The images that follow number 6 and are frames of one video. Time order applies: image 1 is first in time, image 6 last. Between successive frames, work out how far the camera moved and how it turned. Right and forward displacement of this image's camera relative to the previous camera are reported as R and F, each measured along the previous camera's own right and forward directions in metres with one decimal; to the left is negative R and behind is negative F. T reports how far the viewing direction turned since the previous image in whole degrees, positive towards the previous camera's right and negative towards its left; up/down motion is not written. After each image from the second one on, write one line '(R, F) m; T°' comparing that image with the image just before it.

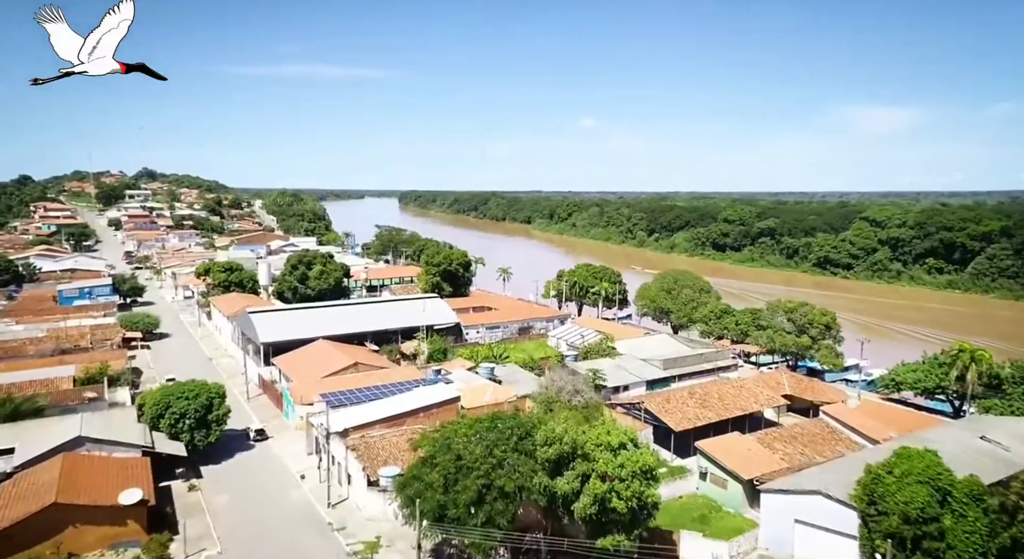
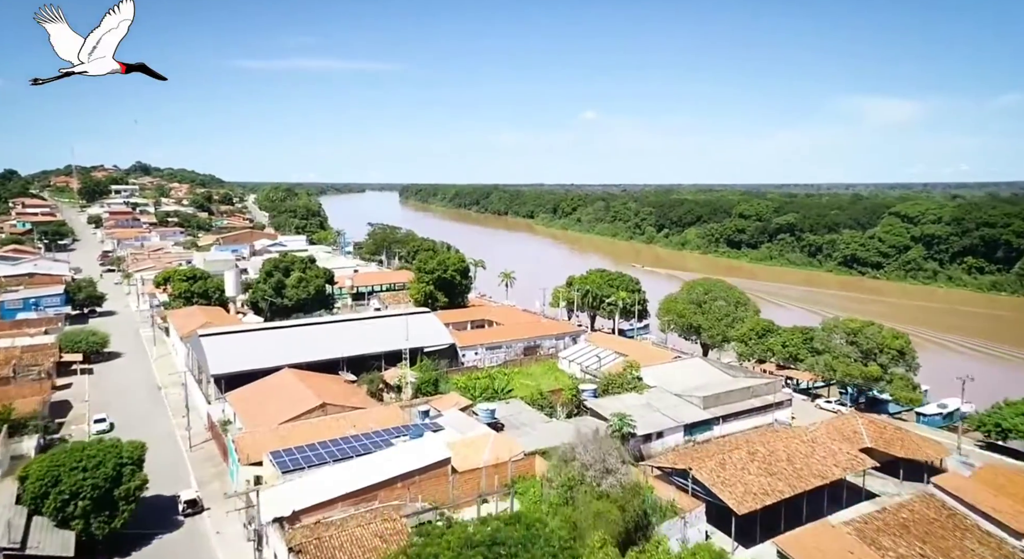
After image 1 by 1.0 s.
(-0.1, +3.9) m; 0°
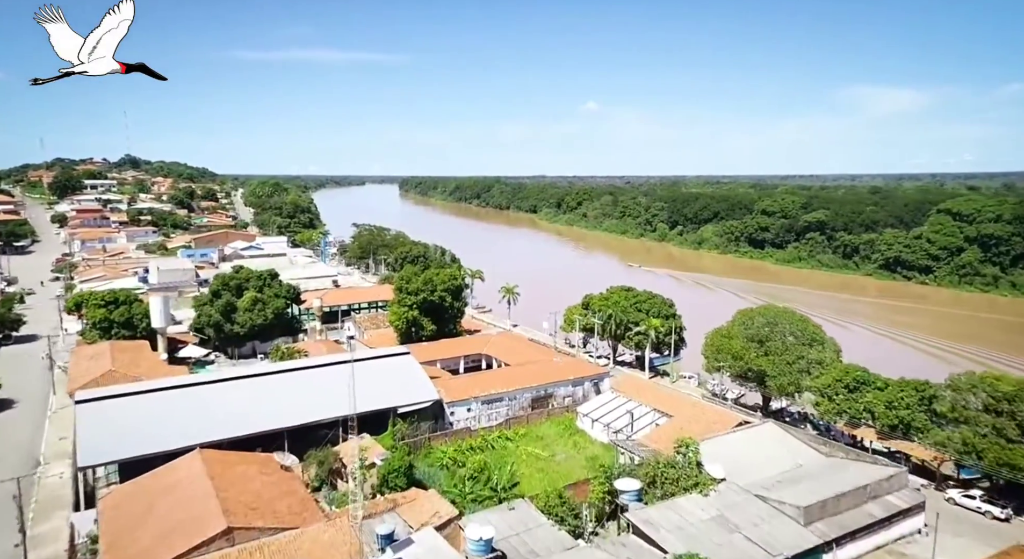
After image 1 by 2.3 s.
(-0.1, +5.6) m; 0°
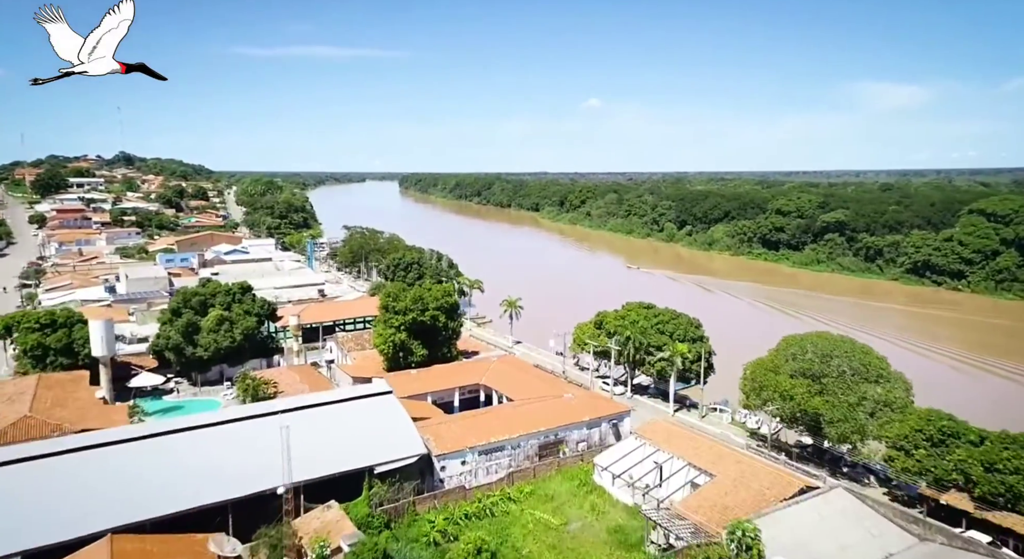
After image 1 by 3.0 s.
(0.0, +3.0) m; 0°
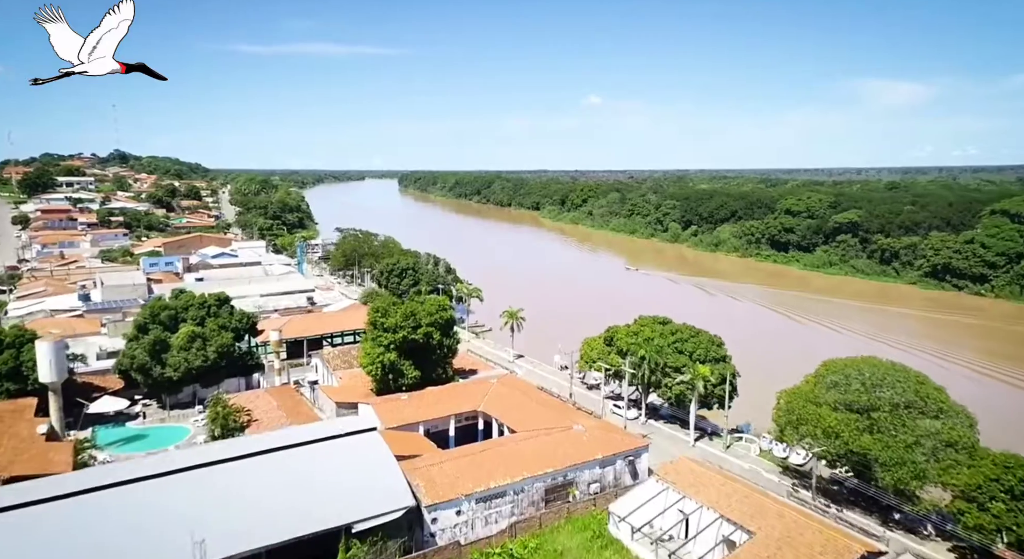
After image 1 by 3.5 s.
(-0.1, +2.0) m; 0°
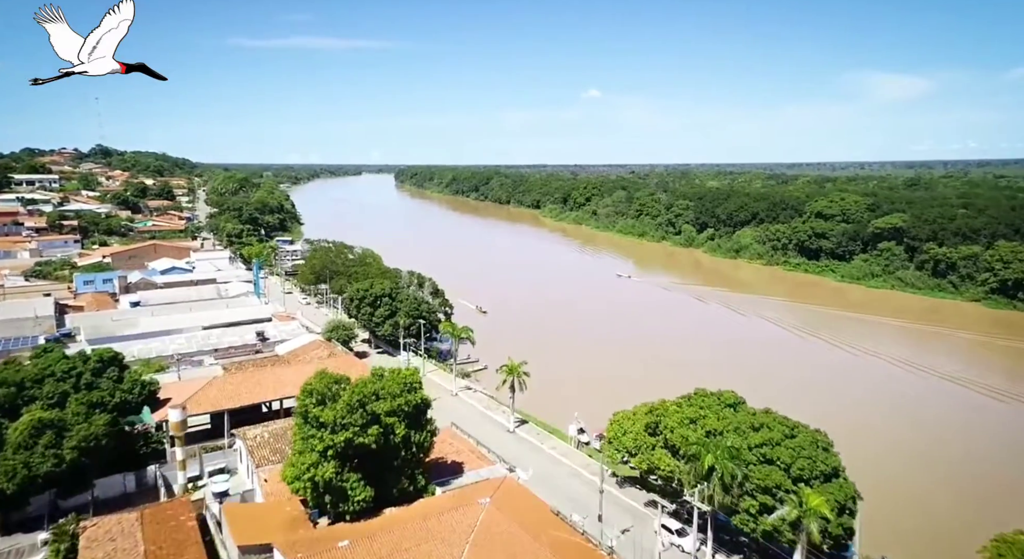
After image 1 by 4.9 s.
(0.0, +6.1) m; 0°
